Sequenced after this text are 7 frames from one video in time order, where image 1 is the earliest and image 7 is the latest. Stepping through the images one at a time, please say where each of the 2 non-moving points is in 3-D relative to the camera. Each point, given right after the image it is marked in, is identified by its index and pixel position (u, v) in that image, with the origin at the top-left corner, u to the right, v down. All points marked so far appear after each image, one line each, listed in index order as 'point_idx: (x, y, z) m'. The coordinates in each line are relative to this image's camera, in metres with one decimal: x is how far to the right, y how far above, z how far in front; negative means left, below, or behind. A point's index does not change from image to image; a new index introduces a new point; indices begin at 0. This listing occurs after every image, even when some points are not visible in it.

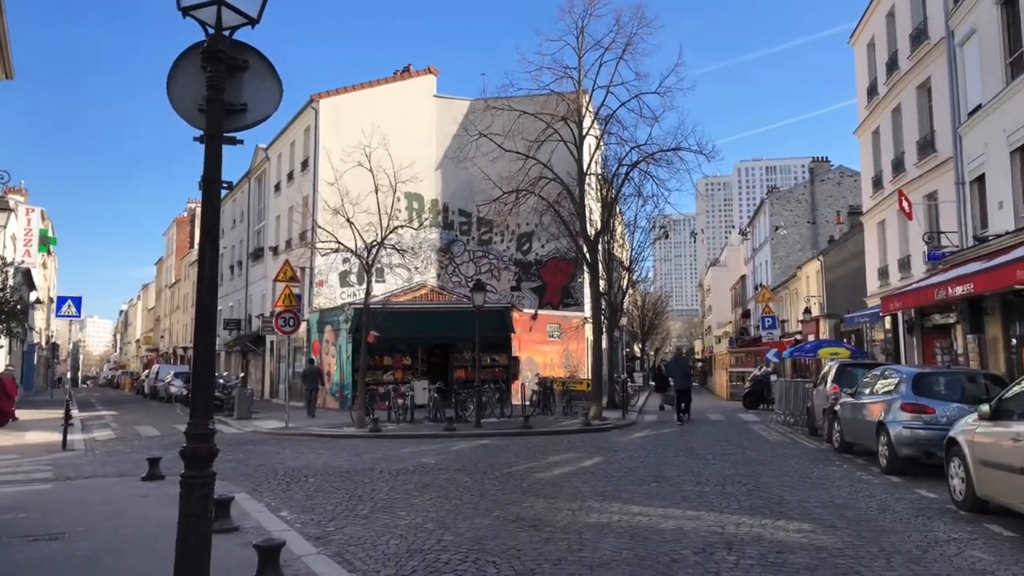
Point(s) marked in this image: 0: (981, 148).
0: (+10.8, +3.2, +17.4) m
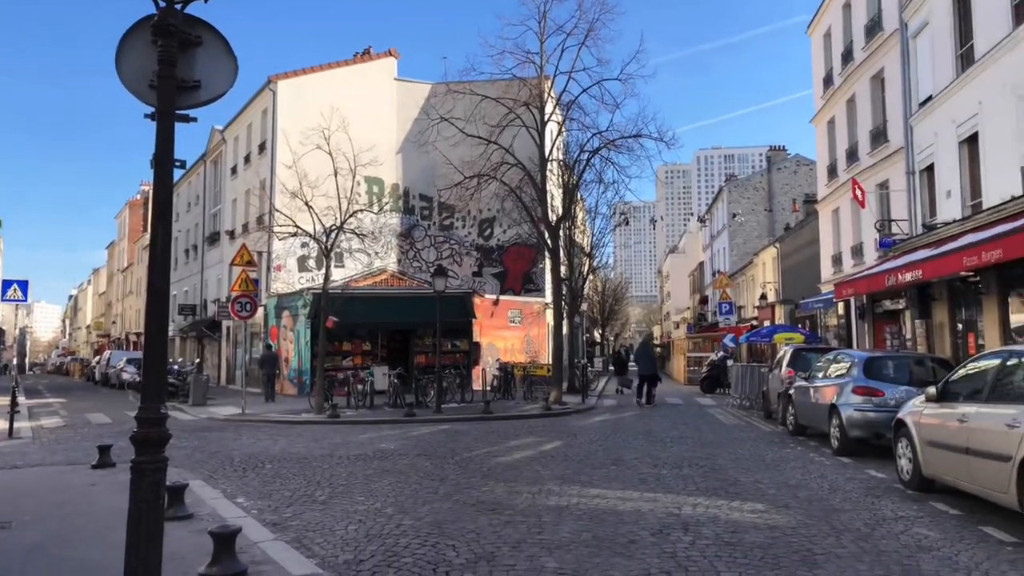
0: (+9.9, +3.5, +17.8) m
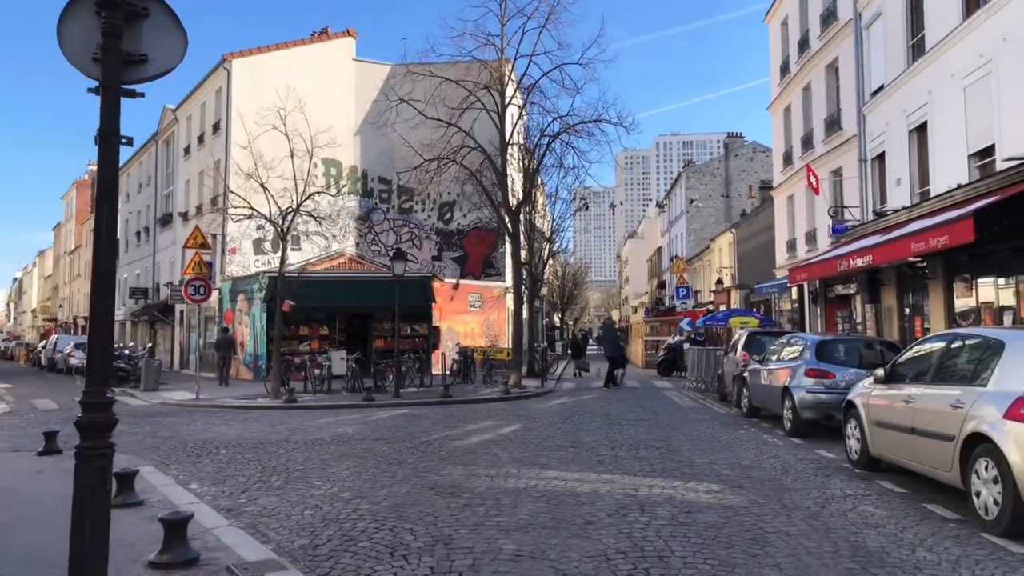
0: (+8.9, +3.9, +18.2) m
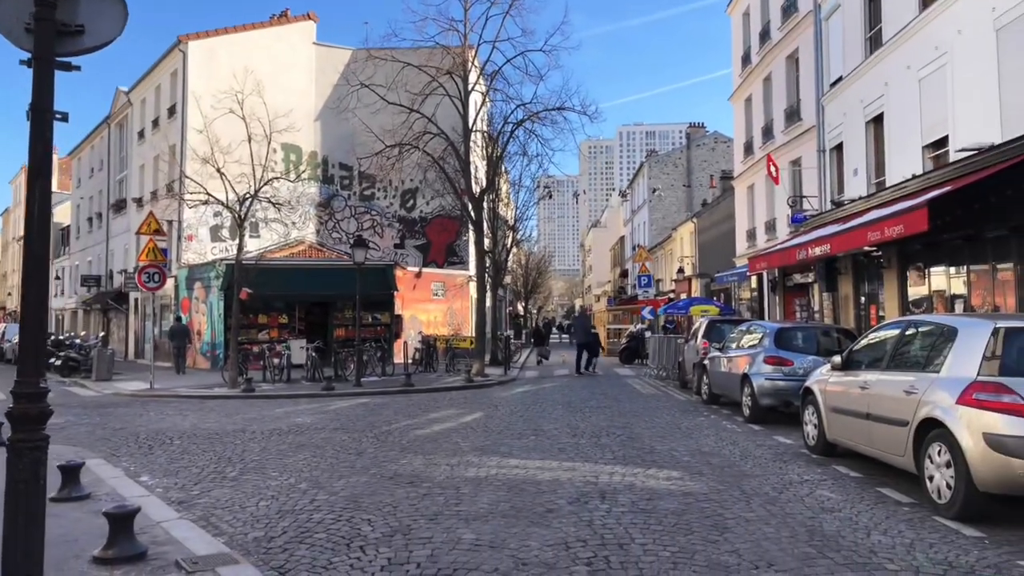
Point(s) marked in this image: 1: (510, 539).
0: (+8.0, +4.1, +18.5) m
1: (0.0, -1.7, +5.1) m
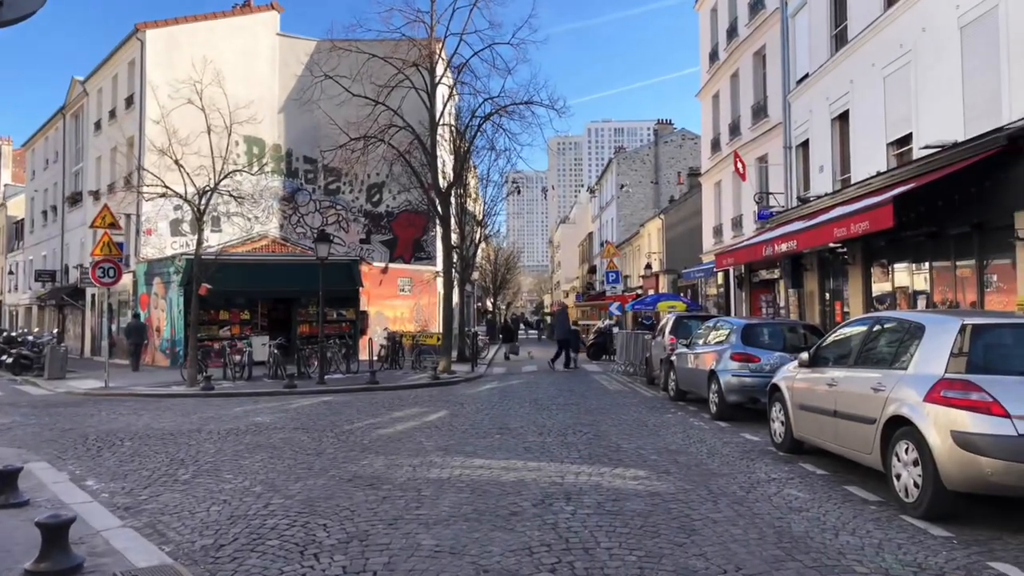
0: (+7.2, +4.2, +18.6) m
1: (-0.3, -1.7, +4.9) m
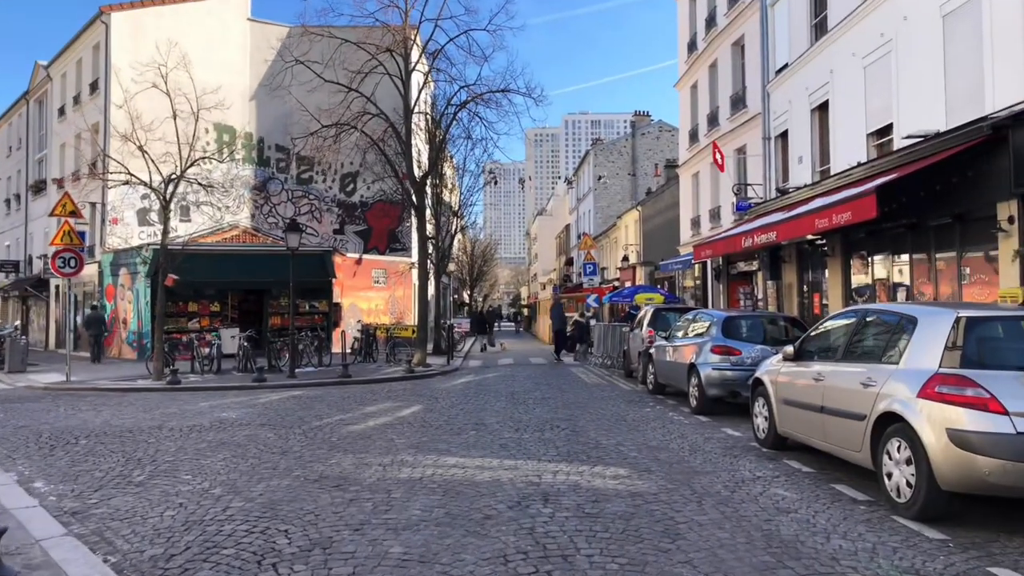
0: (+6.6, +4.4, +18.4) m
1: (-0.4, -1.6, +4.6) m
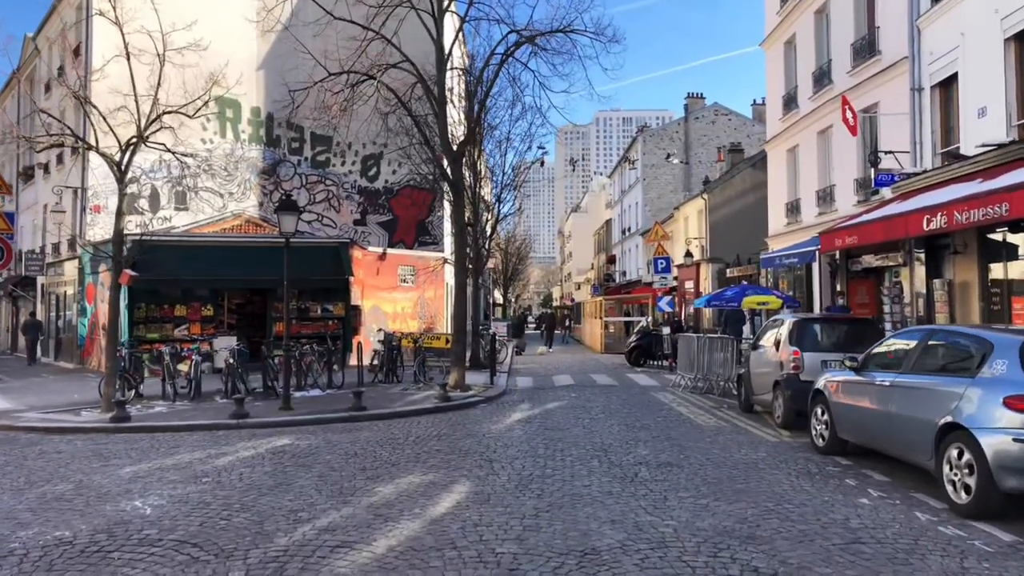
0: (+7.9, +4.4, +13.6) m
1: (+0.3, -1.6, 0.0) m
